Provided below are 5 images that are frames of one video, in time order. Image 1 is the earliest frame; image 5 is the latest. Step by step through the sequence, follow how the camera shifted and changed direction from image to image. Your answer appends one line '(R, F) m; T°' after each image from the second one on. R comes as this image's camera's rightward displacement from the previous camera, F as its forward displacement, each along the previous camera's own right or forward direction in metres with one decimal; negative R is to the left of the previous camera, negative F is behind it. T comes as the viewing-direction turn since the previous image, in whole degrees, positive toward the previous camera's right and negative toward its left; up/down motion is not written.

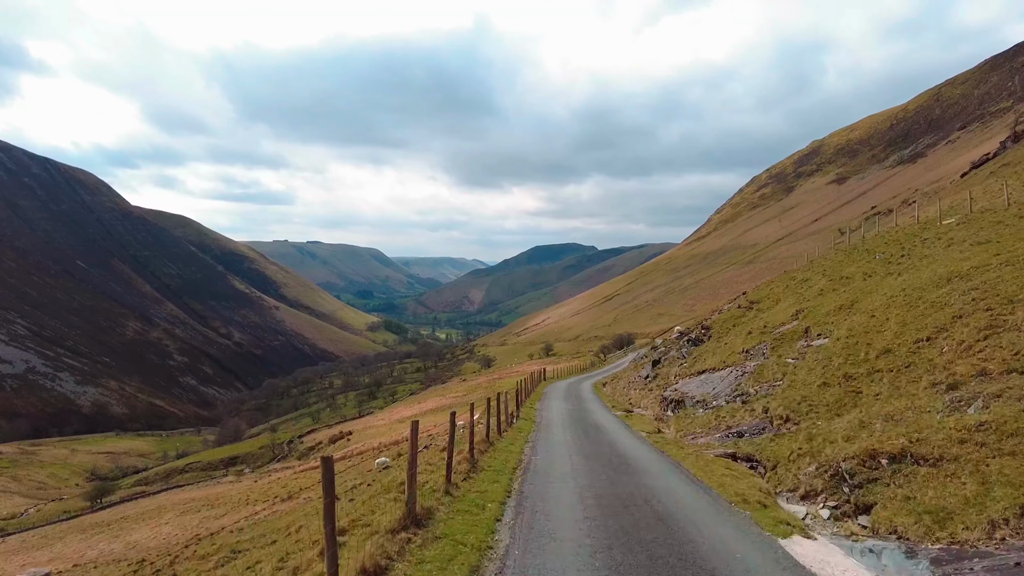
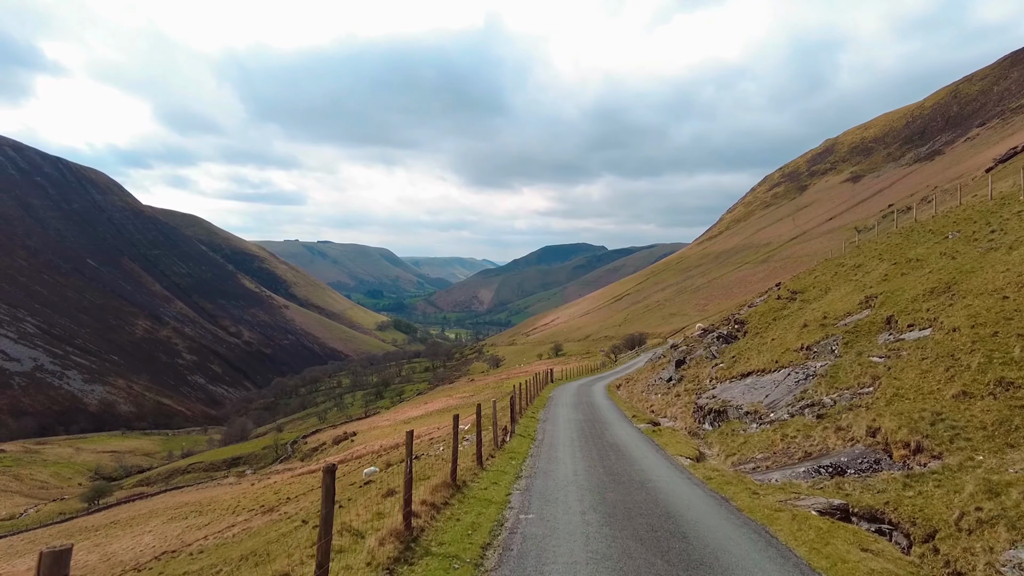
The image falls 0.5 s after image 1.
(+0.3, +2.8) m; -1°
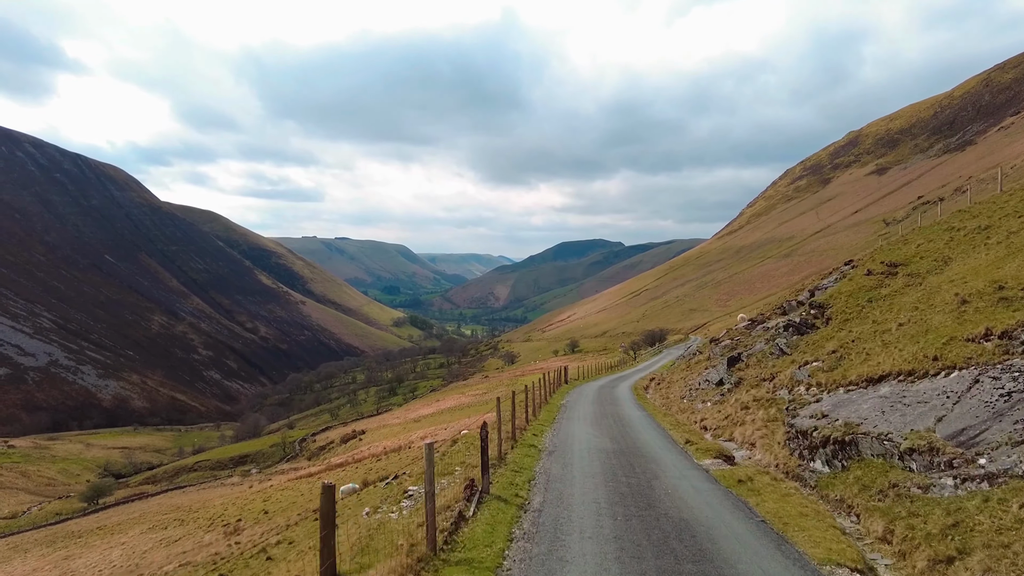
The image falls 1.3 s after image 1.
(+0.4, +4.3) m; -2°
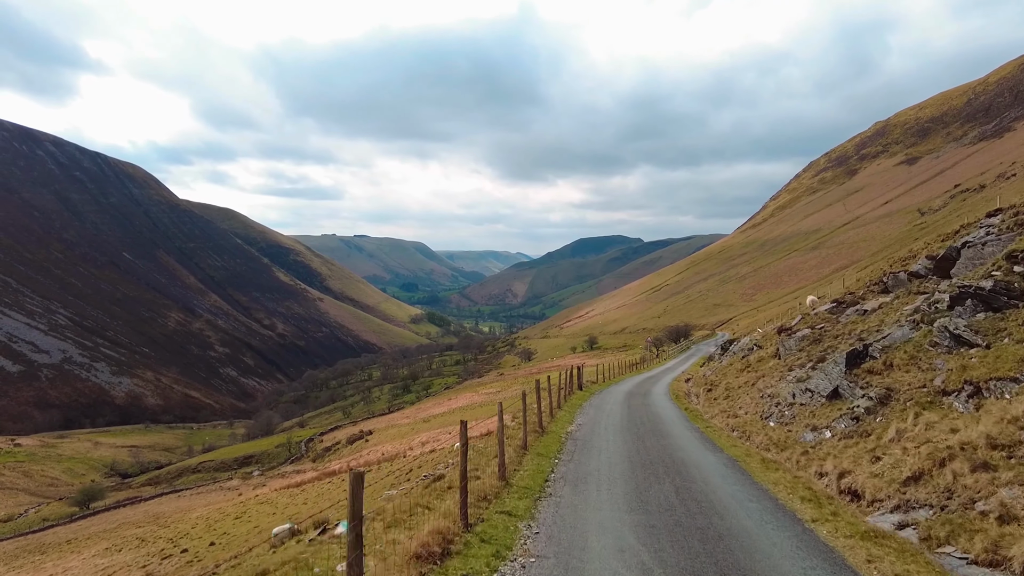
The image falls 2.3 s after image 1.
(+0.8, +5.6) m; -2°
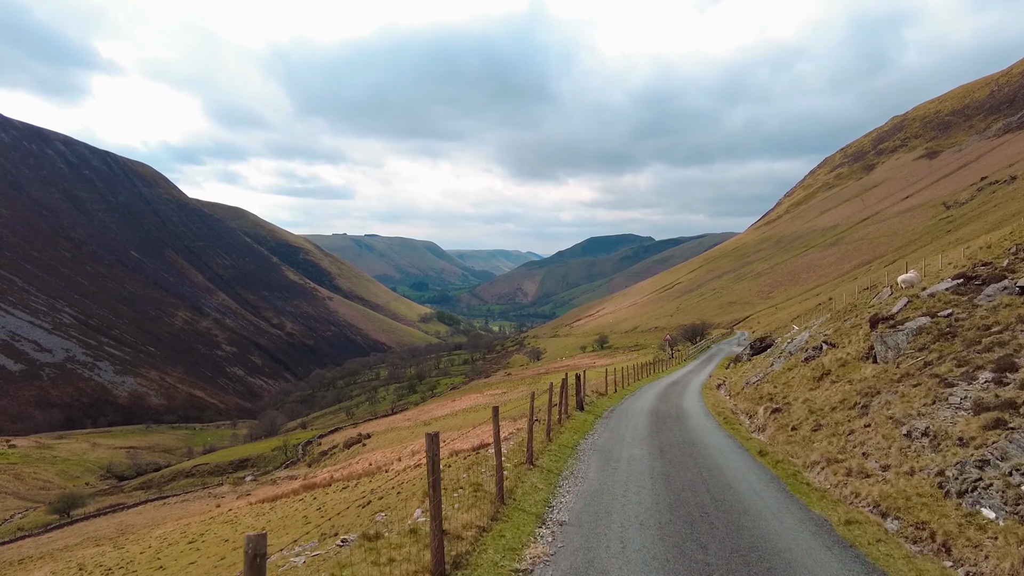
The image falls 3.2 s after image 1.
(+0.8, +4.5) m; -1°
